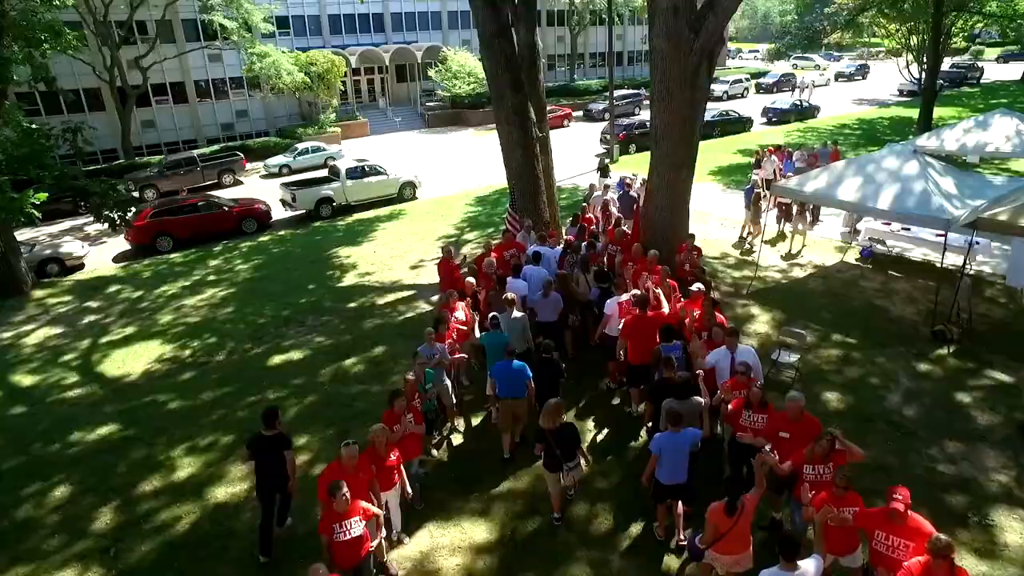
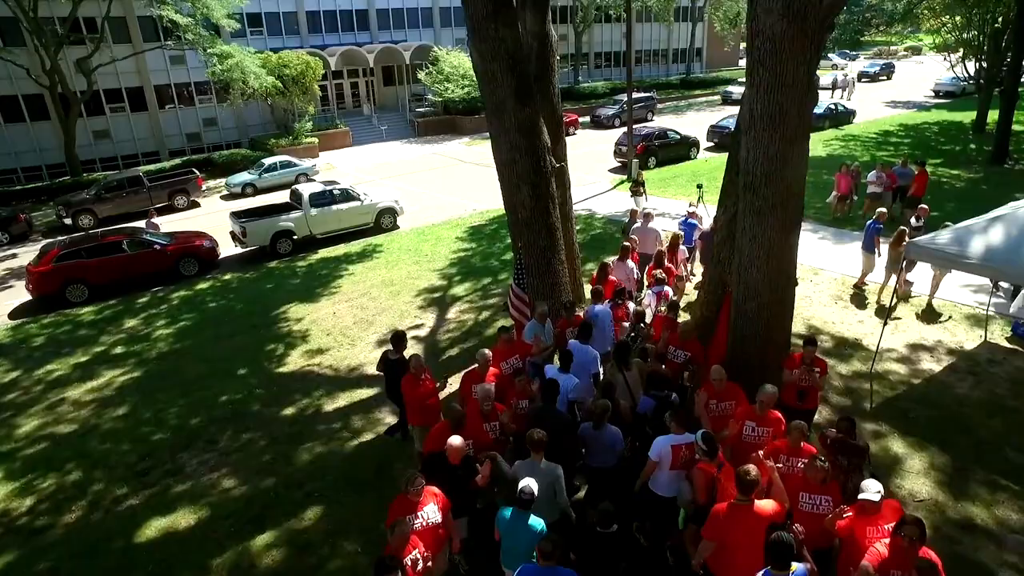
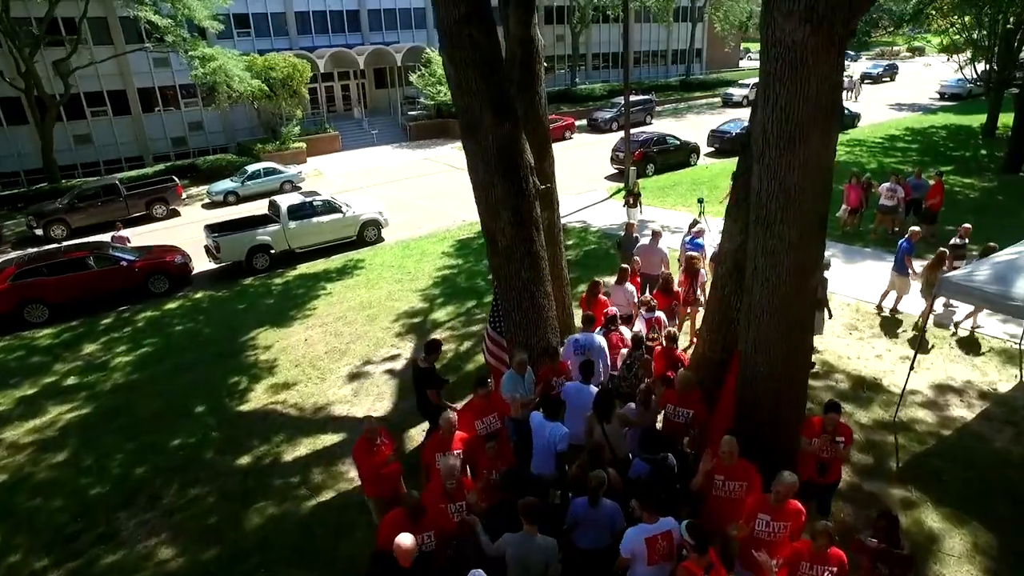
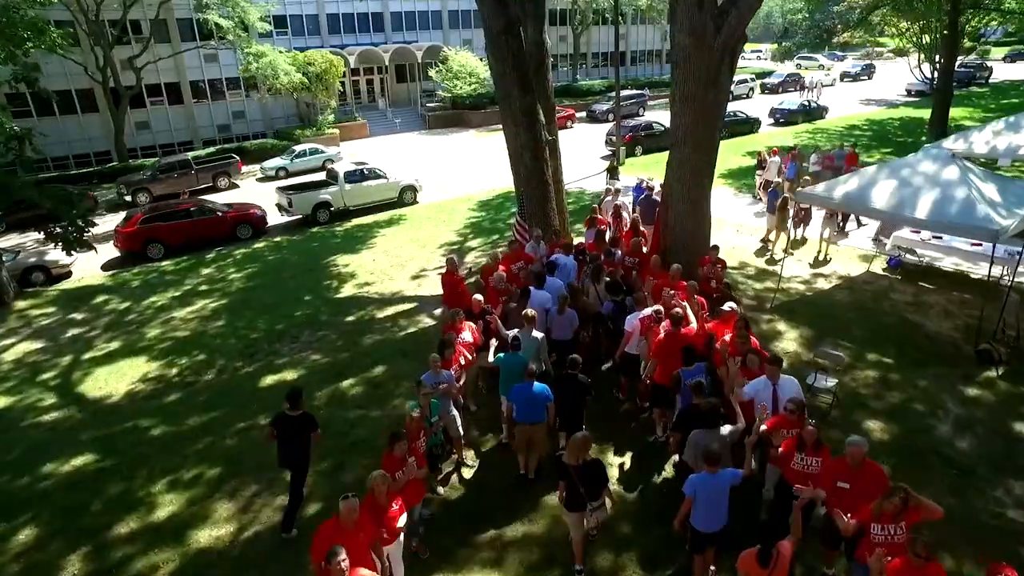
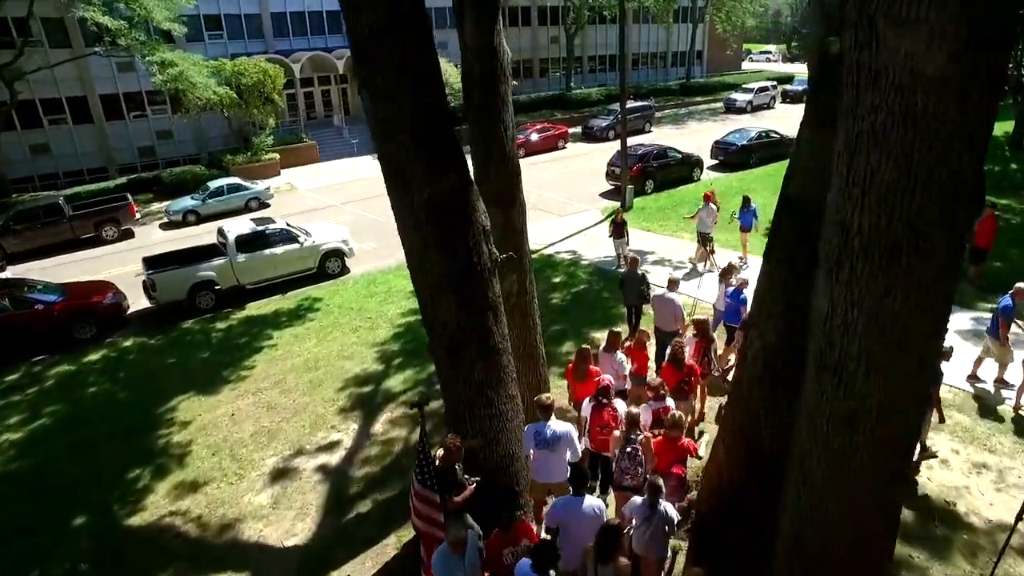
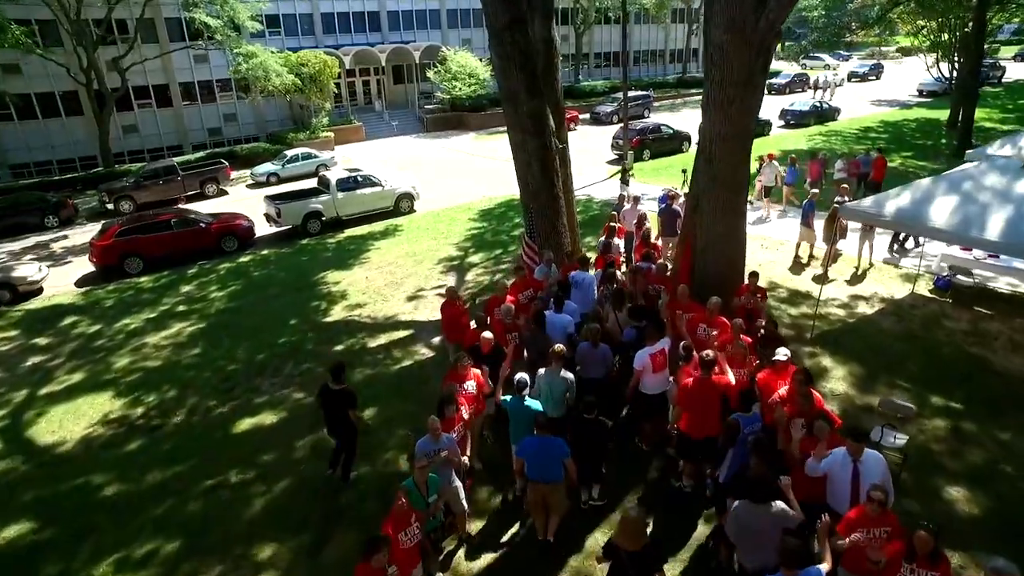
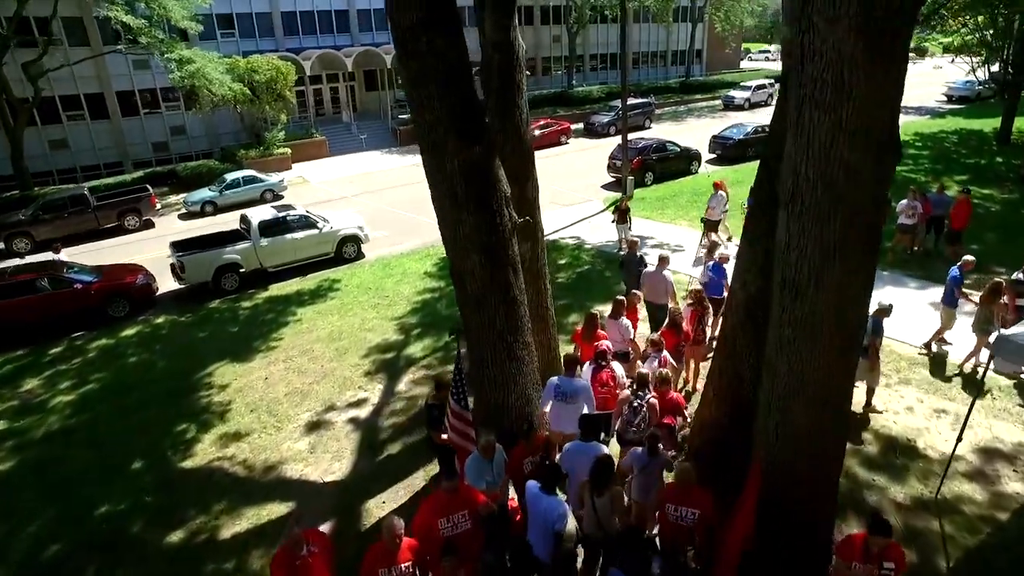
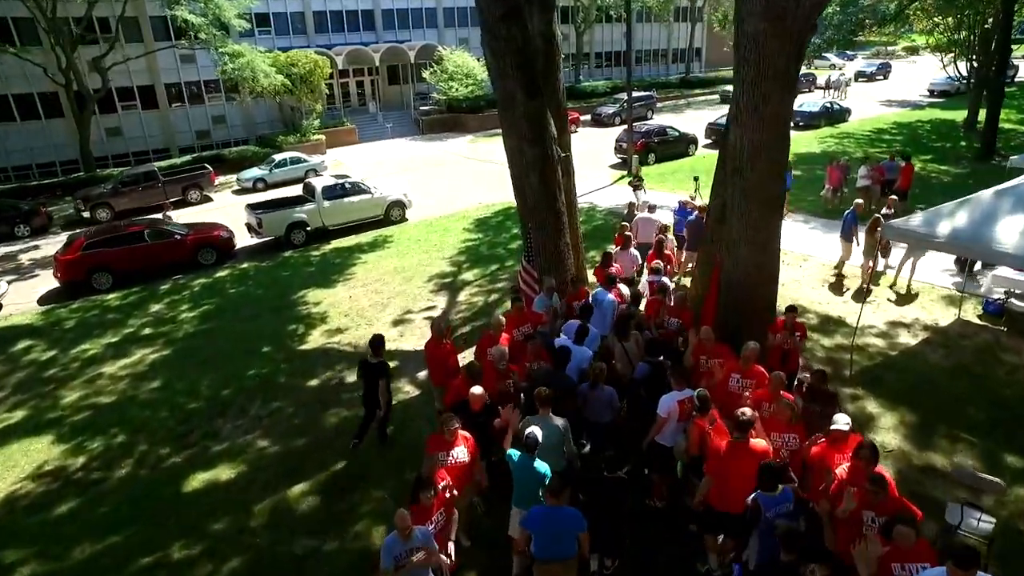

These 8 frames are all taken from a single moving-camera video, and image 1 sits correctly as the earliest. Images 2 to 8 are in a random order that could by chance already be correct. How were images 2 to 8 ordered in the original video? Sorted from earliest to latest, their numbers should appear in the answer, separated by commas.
4, 6, 8, 2, 3, 7, 5
